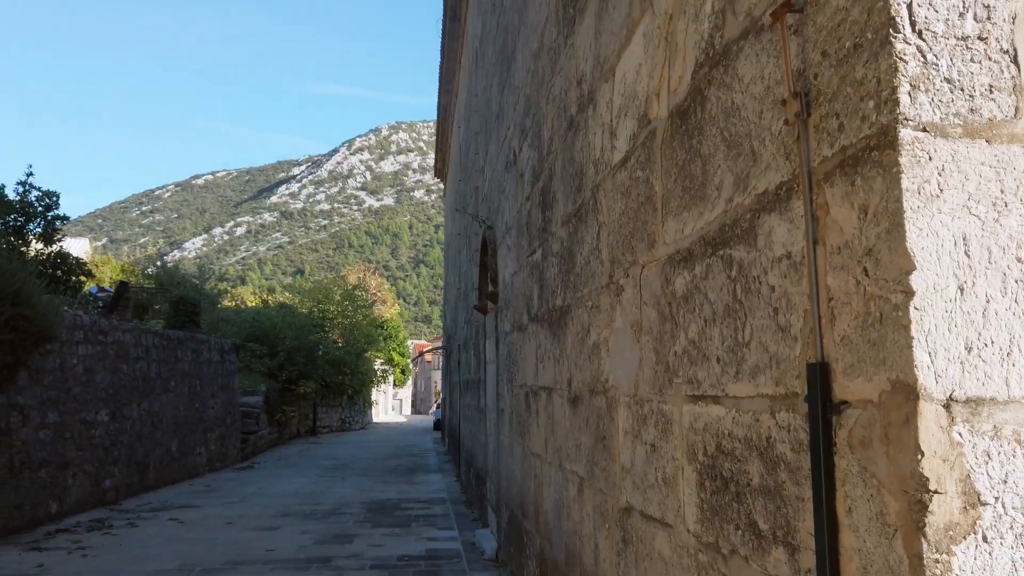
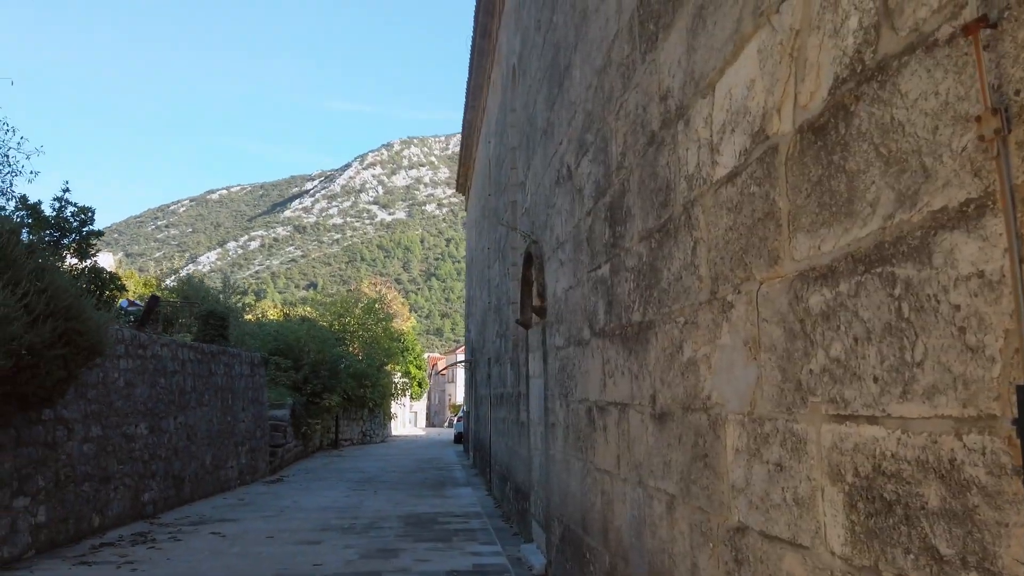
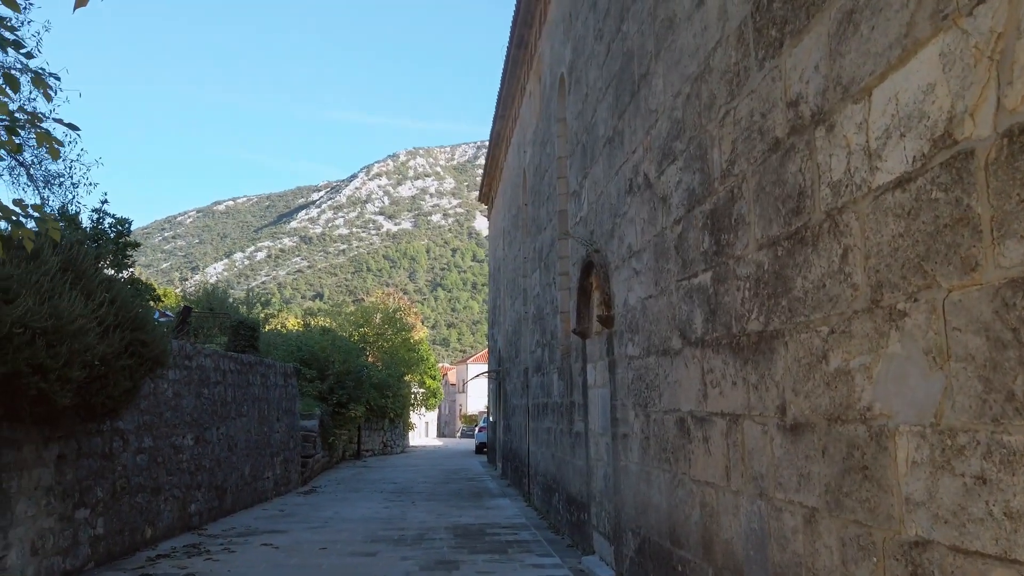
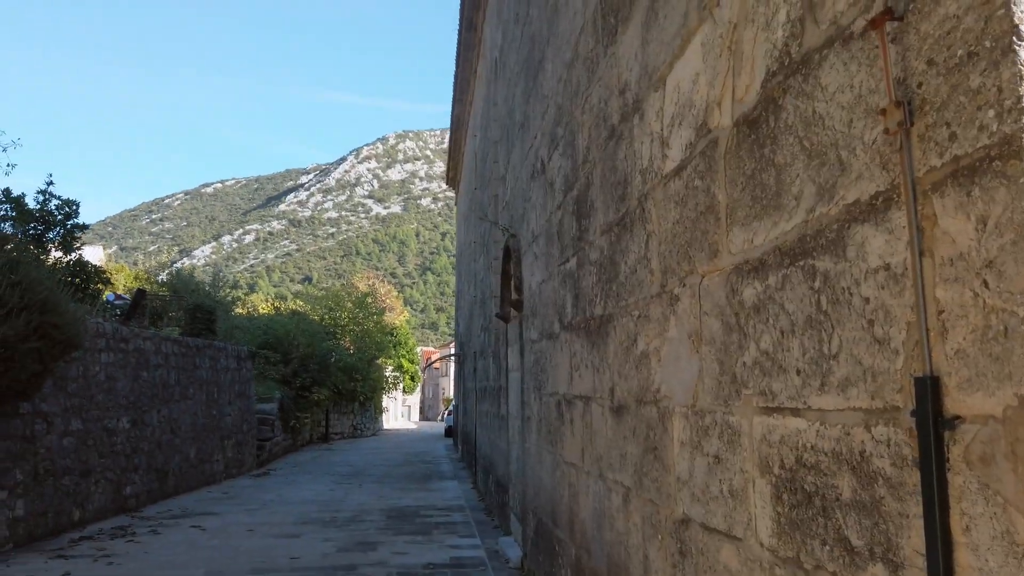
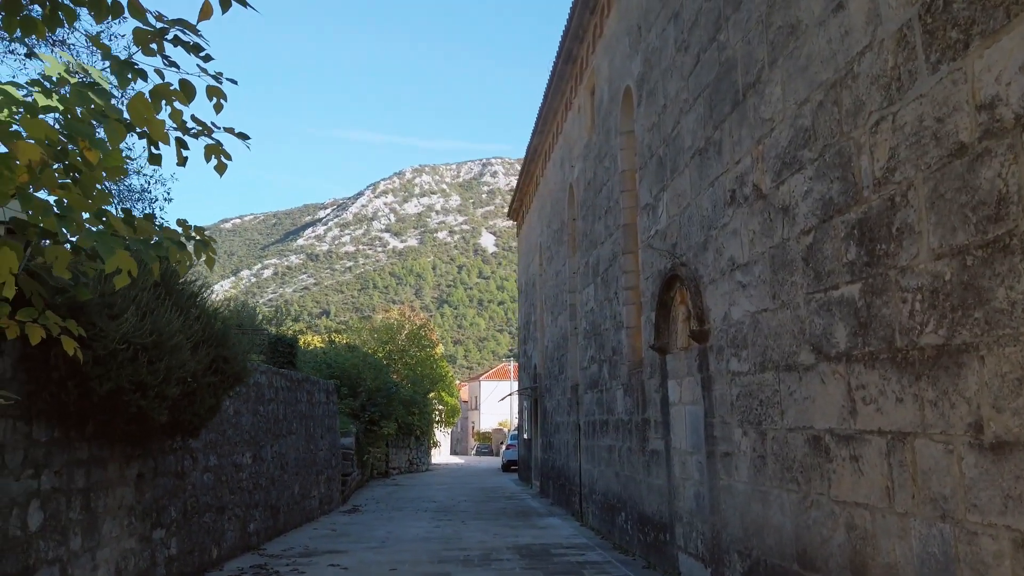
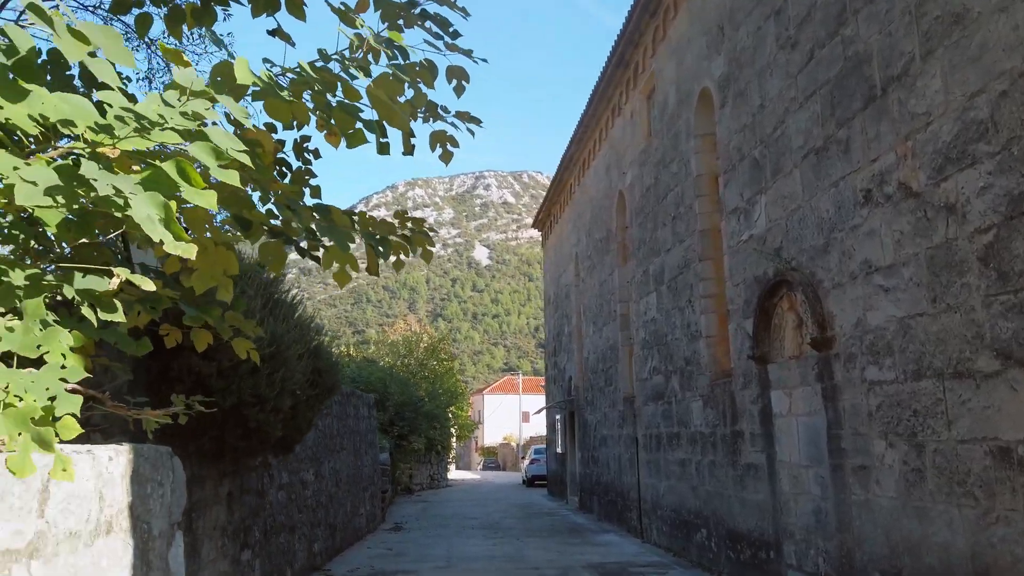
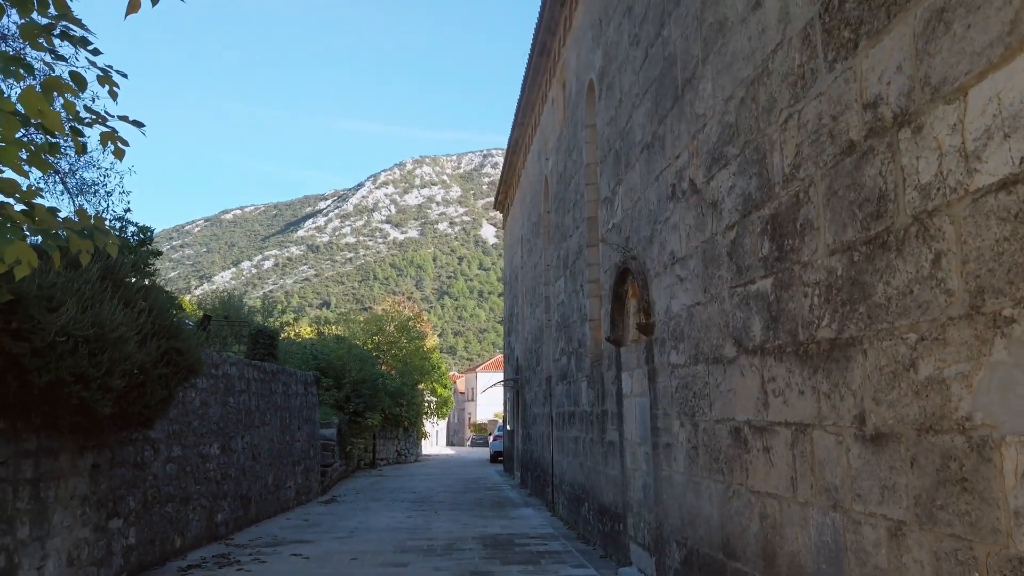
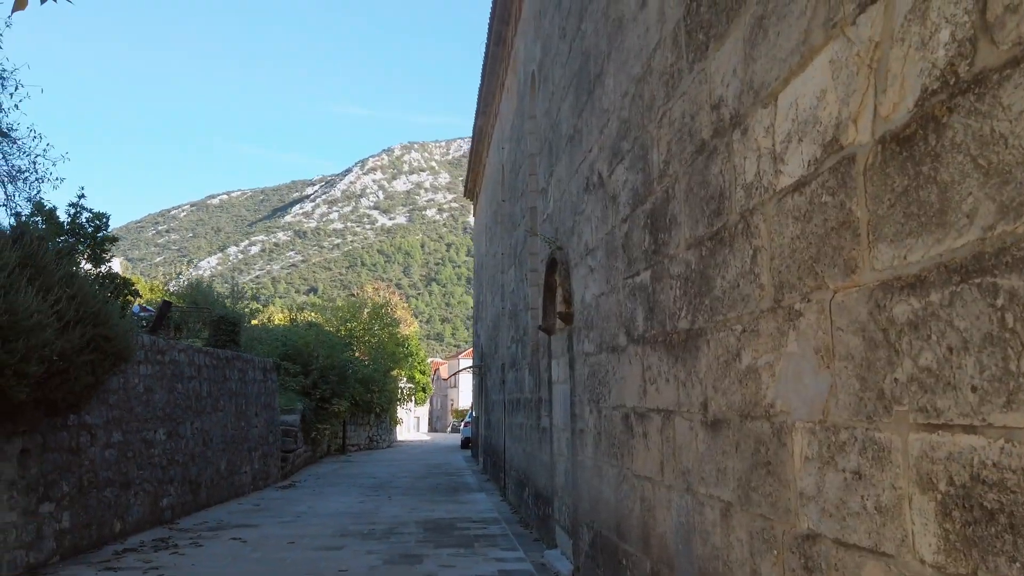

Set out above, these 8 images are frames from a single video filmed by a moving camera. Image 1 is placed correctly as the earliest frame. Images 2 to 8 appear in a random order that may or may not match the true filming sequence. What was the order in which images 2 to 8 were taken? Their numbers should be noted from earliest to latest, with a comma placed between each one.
4, 2, 8, 3, 7, 5, 6
